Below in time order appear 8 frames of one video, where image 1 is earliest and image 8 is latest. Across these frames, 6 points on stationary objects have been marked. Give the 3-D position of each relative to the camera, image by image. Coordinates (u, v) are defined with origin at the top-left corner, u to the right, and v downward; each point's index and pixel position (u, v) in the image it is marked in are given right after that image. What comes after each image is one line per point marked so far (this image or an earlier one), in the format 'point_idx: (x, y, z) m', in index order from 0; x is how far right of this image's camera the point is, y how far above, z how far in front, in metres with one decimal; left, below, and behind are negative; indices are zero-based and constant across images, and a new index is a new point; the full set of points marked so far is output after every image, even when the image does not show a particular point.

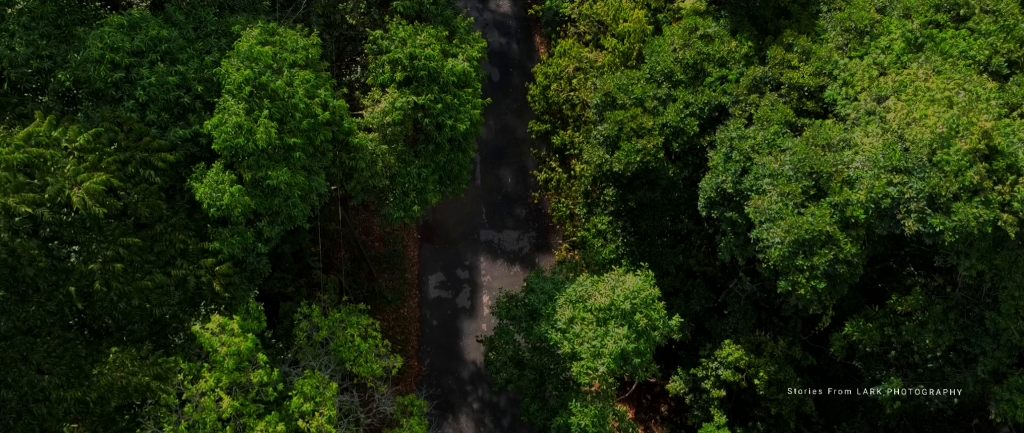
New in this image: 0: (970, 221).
0: (+6.7, 0.0, +12.9) m
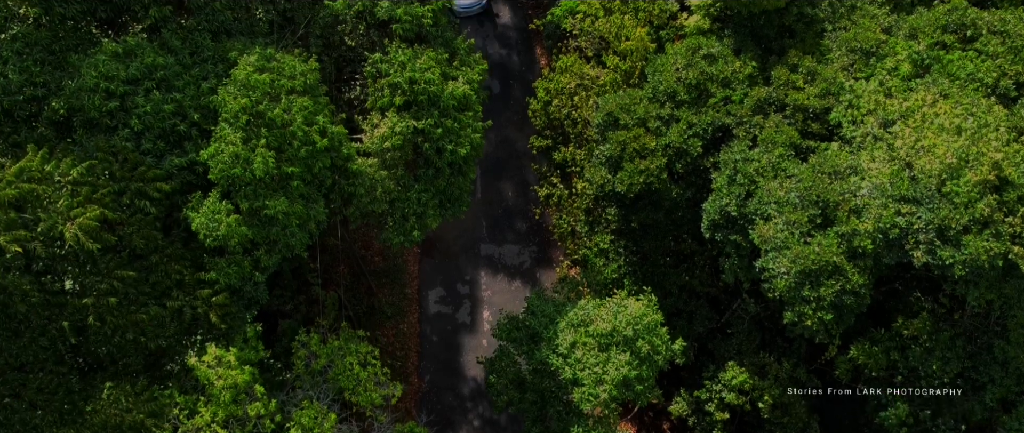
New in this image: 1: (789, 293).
0: (+6.7, -0.5, +12.7) m
1: (+4.2, -1.2, +13.5) m
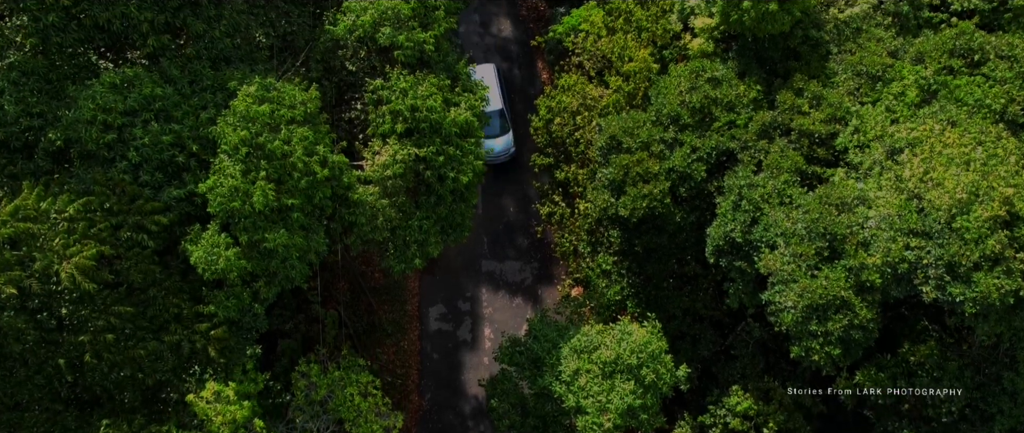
0: (+6.8, -1.0, +12.5) m
1: (+4.3, -1.6, +13.3) m
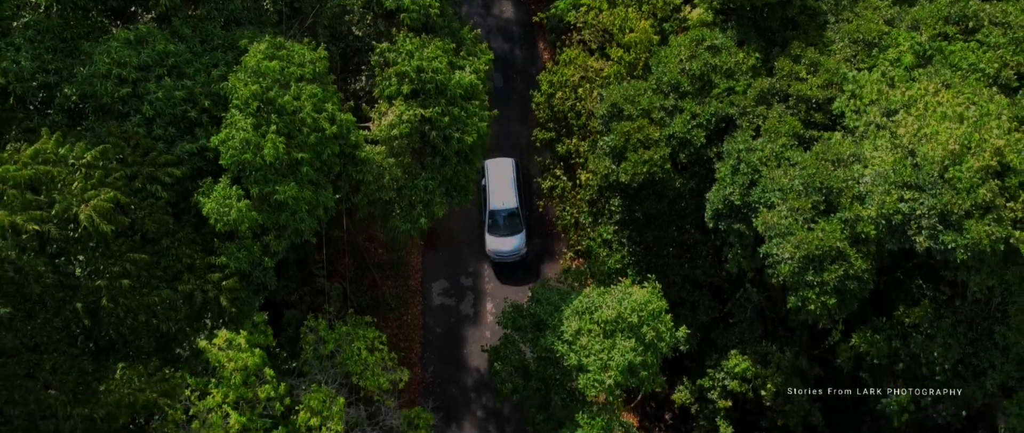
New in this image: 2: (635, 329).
0: (+6.9, -0.3, +12.8) m
1: (+4.4, -0.9, +13.7) m
2: (+2.3, -2.1, +16.7) m
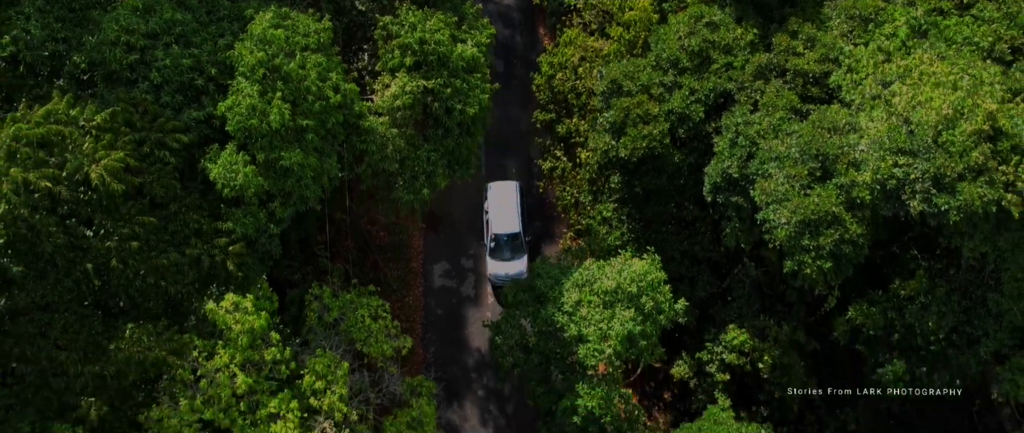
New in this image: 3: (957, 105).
0: (+6.9, +0.2, +13.1) m
1: (+4.4, -0.4, +13.9) m
2: (+2.4, -1.6, +16.9) m
3: (+6.9, +1.7, +13.6) m
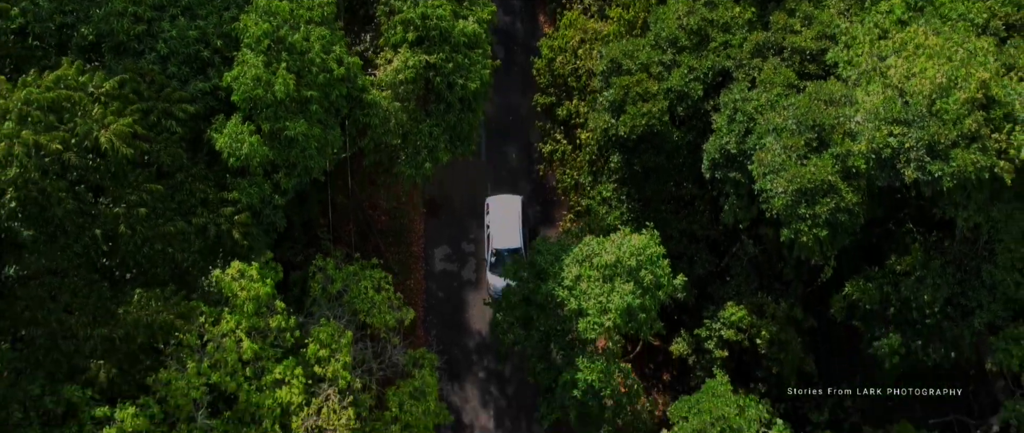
0: (+6.9, +0.7, +13.3) m
1: (+4.4, +0.1, +14.1) m
2: (+2.4, -1.1, +17.1) m
3: (+6.9, +2.2, +13.8) m
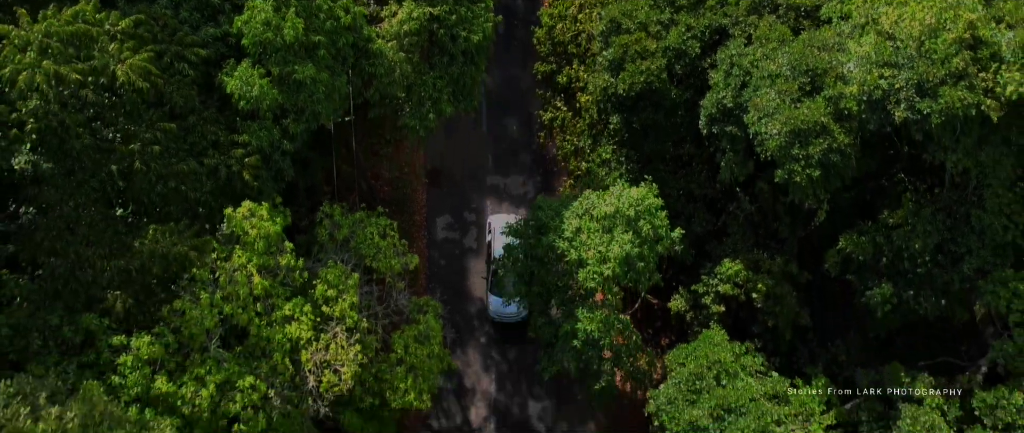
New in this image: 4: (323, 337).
0: (+6.9, +1.7, +13.7) m
1: (+4.4, +1.0, +14.6) m
2: (+2.4, -0.1, +17.6) m
3: (+6.9, +3.2, +14.2) m
4: (-3.0, -1.9, +14.1) m
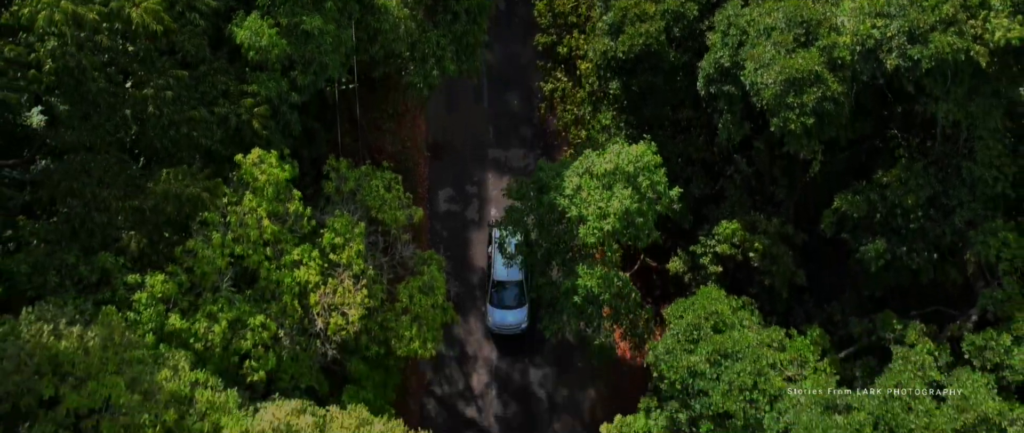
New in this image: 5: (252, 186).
0: (+7.0, +2.5, +14.1) m
1: (+4.5, +1.9, +14.9) m
2: (+2.5, +0.7, +17.9) m
3: (+6.9, +4.0, +14.6) m
4: (-3.0, -1.1, +14.4) m
5: (-4.2, +0.5, +14.2) m
